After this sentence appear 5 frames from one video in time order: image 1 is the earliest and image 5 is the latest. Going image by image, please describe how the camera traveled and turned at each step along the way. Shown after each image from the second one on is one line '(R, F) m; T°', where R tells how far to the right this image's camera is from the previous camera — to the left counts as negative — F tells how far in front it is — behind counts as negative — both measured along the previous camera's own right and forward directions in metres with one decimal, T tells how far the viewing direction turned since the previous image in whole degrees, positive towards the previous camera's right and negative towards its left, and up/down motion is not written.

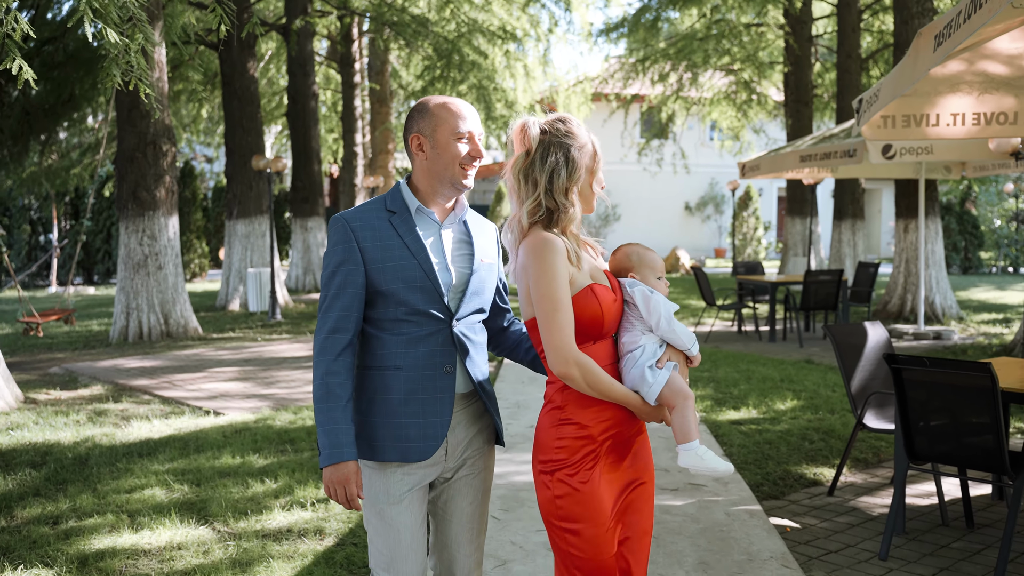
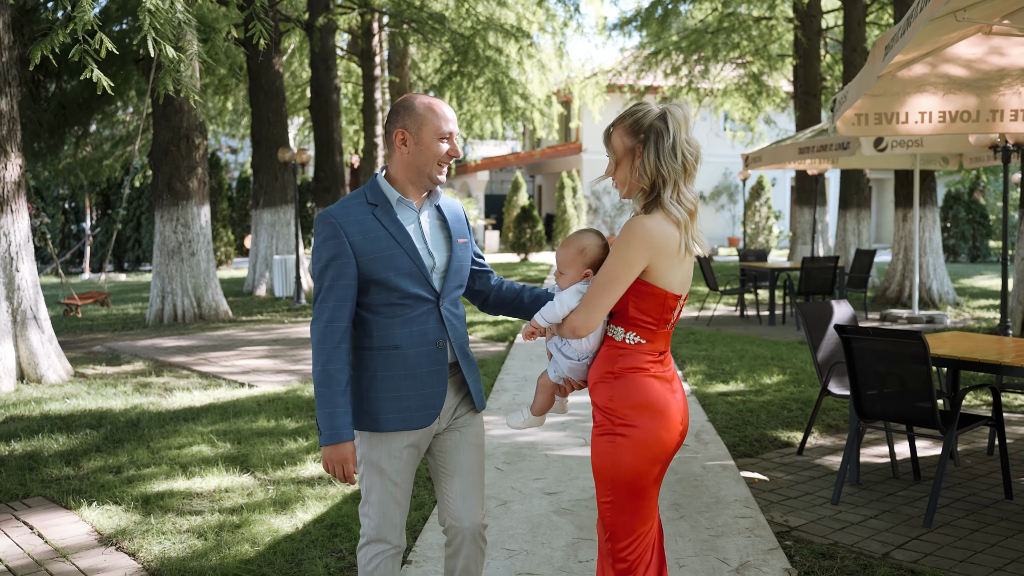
(+0.1, -0.6) m; -1°
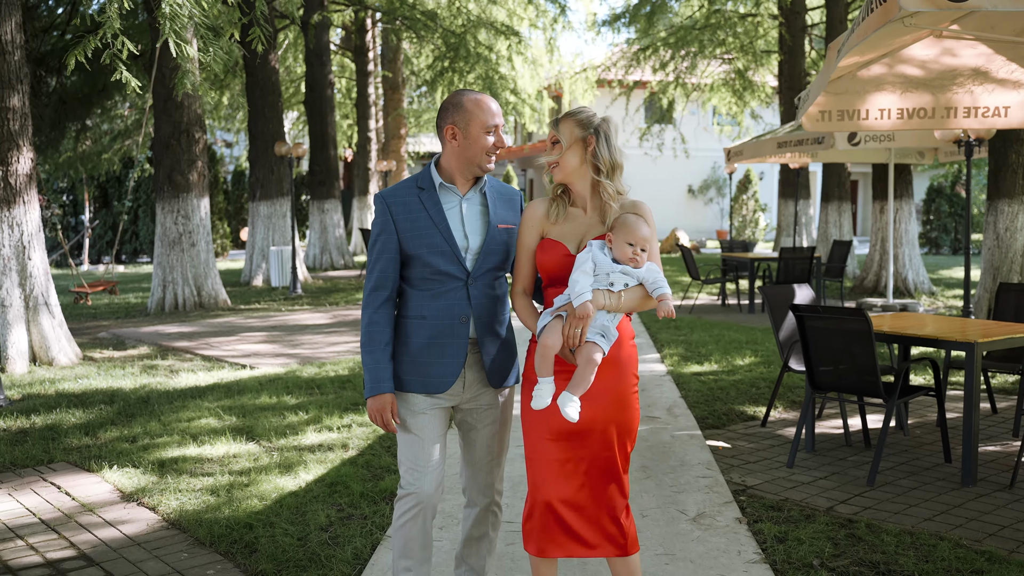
(0.0, -0.4) m; 0°
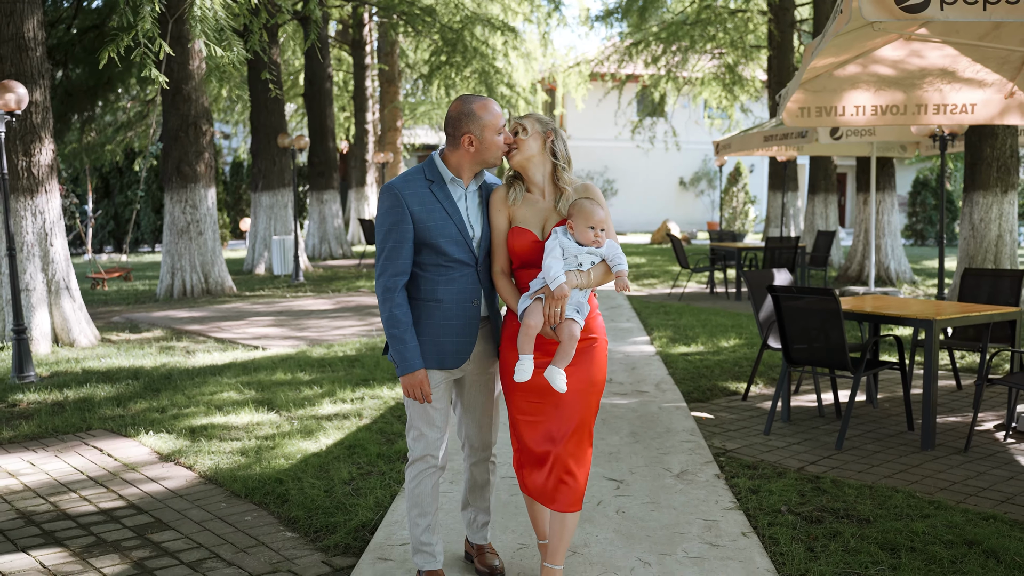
(0.0, -0.5) m; 0°
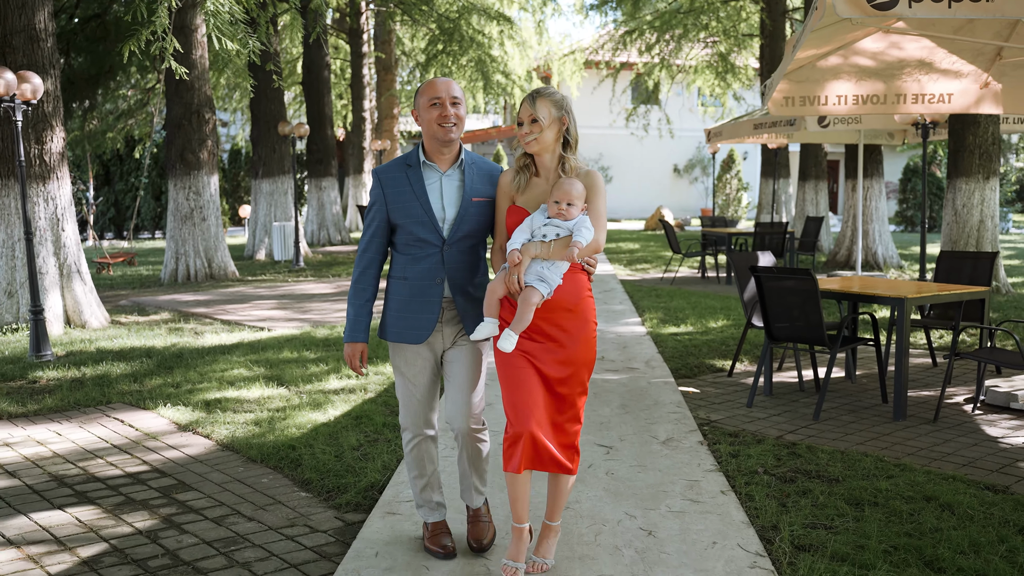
(0.0, -0.3) m; 0°
